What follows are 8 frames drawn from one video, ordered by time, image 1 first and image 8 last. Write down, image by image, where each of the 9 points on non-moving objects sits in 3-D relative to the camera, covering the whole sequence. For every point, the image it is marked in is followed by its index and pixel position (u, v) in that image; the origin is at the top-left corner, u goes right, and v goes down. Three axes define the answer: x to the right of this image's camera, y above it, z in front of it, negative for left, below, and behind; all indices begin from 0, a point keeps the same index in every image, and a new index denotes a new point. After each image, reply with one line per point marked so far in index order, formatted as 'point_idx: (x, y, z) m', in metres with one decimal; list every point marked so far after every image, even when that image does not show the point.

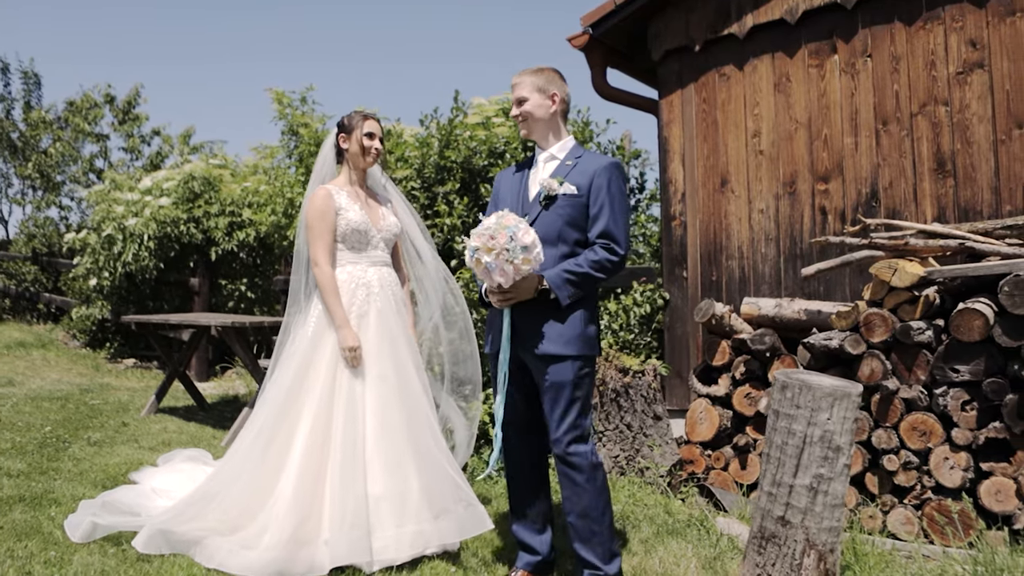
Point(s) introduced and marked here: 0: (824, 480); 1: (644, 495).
0: (+1.3, -0.8, +3.3) m
1: (+0.7, -1.1, +4.4) m
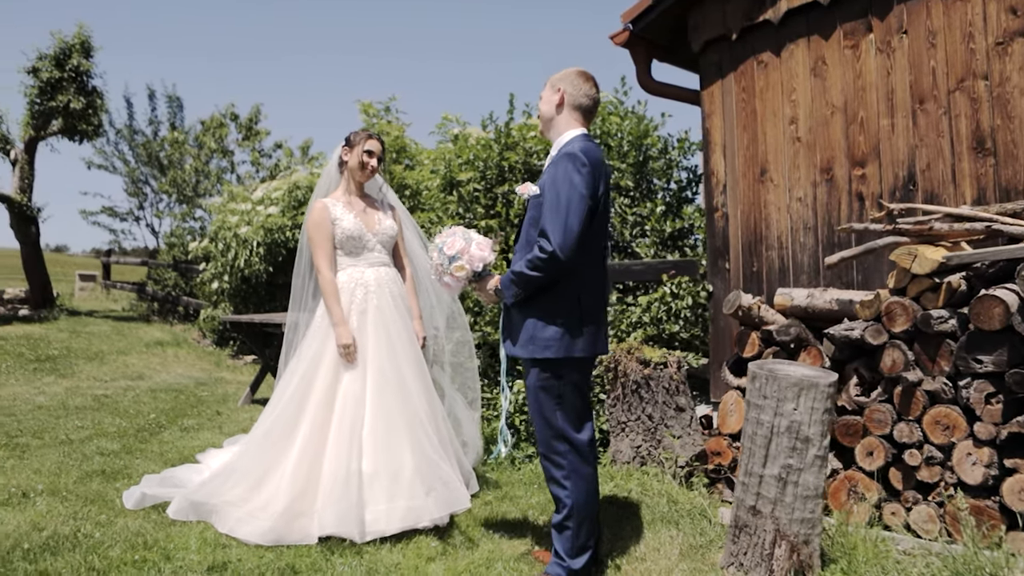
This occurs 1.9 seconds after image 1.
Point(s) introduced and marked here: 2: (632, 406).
0: (+1.1, -0.7, +3.2) m
1: (+0.8, -1.1, +4.4) m
2: (+0.8, -0.7, +4.9) m
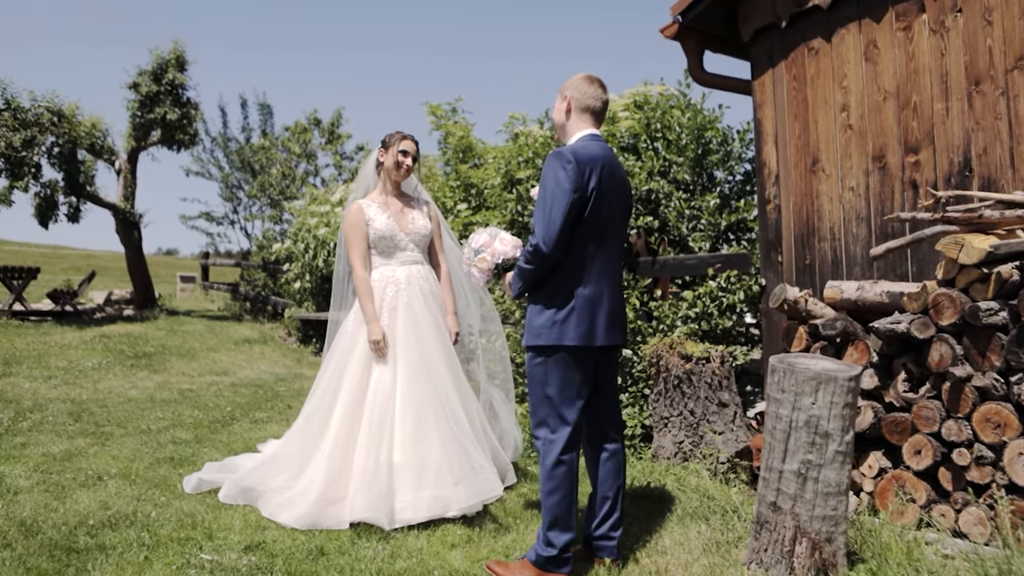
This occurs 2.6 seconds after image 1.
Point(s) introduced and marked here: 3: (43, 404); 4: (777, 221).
0: (+1.2, -0.7, +3.1) m
1: (+1.0, -1.1, +4.4) m
2: (+1.0, -0.7, +4.9) m
3: (-4.4, -1.1, +7.4) m
4: (+1.9, +0.5, +5.6) m
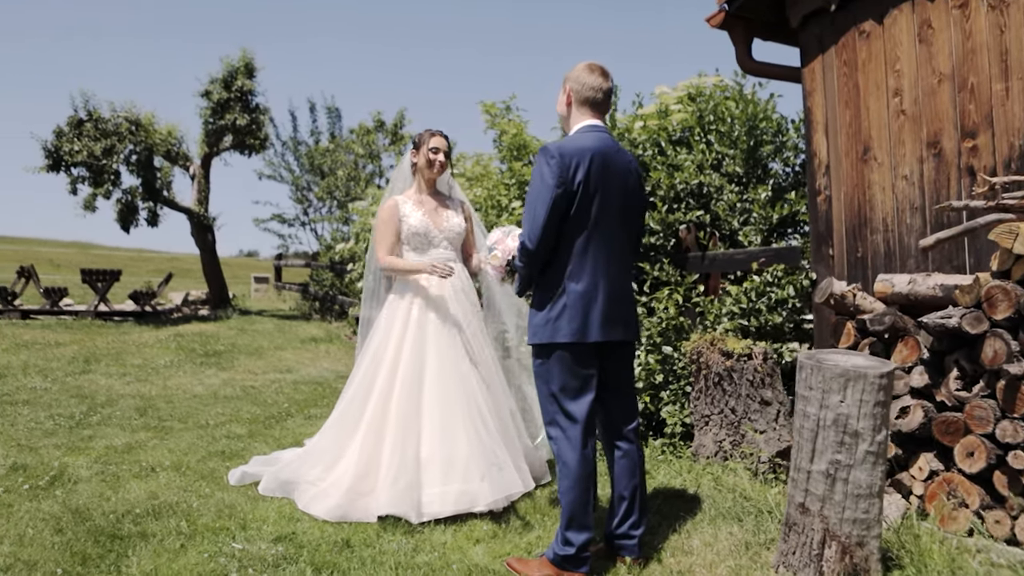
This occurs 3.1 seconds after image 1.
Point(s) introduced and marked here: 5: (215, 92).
0: (+1.3, -0.7, +3.0) m
1: (+1.2, -1.0, +4.3) m
2: (+1.2, -0.7, +4.8) m
3: (-3.9, -1.1, +7.8) m
4: (+2.2, +0.5, +5.4) m
5: (-6.2, +4.1, +16.5) m
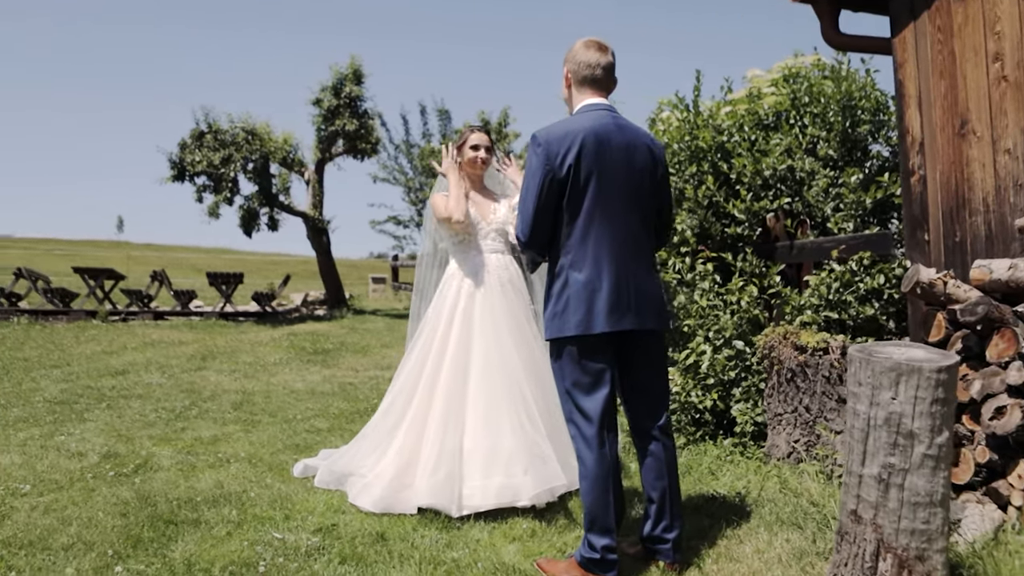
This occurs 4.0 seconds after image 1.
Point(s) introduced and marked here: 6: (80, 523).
0: (+1.3, -0.6, +2.7) m
1: (+1.4, -1.0, +4.0) m
2: (+1.6, -0.6, +4.5) m
3: (-3.1, -1.1, +8.2) m
4: (+2.6, +0.6, +5.0) m
5: (-4.1, +4.1, +17.2) m
6: (-2.1, -1.1, +3.8) m
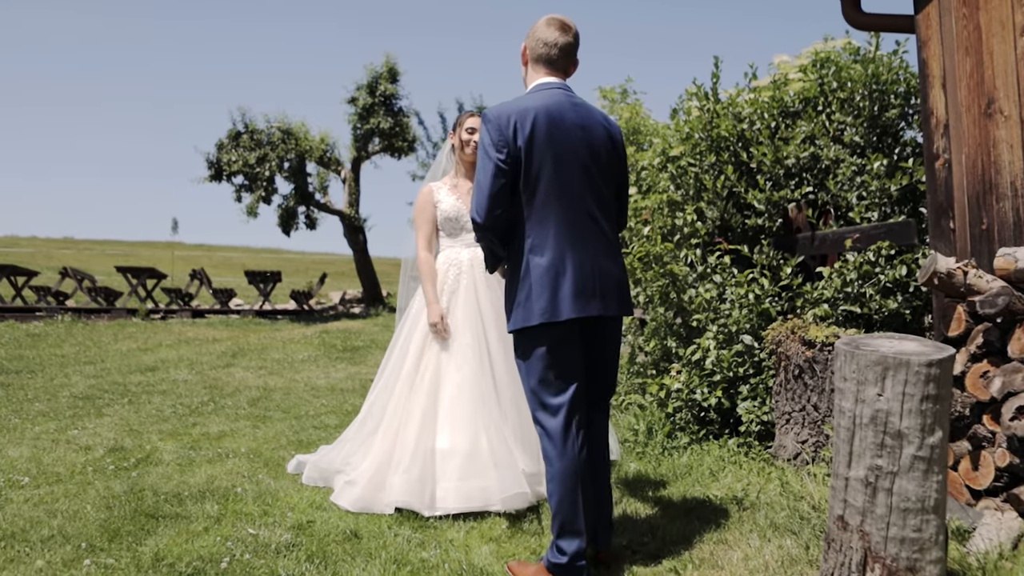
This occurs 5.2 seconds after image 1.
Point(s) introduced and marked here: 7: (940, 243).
0: (+1.2, -0.6, +2.5) m
1: (+1.4, -0.9, +3.7) m
2: (+1.5, -0.6, +4.2) m
3: (-2.9, -1.1, +8.3) m
4: (+2.6, +0.6, +4.7) m
5: (-3.3, +4.1, +17.3) m
6: (-2.1, -1.1, +3.8) m
7: (+2.6, +0.3, +4.7) m
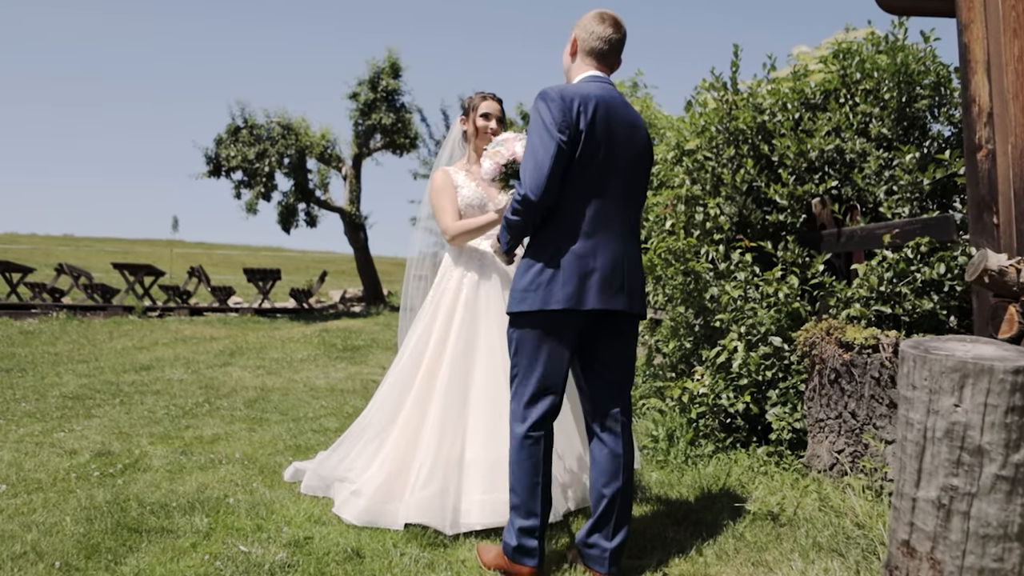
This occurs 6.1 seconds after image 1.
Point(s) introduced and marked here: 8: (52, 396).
0: (+1.2, -0.6, +2.2) m
1: (+1.4, -0.9, +3.4) m
2: (+1.6, -0.6, +3.9) m
3: (-2.8, -1.0, +8.0) m
4: (+2.7, +0.6, +4.4) m
5: (-3.2, +4.2, +17.0) m
6: (-2.1, -1.1, +3.5) m
7: (+2.6, +0.3, +4.4) m
8: (-4.4, -1.0, +7.5) m
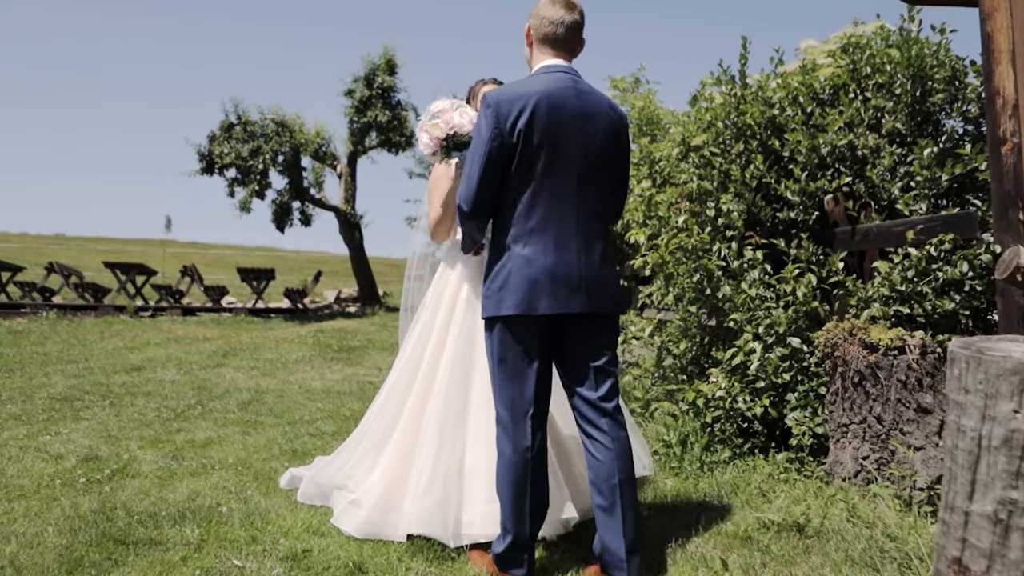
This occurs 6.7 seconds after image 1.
0: (+1.3, -0.6, +2.0) m
1: (+1.5, -0.9, +3.3) m
2: (+1.6, -0.6, +3.7) m
3: (-2.8, -1.0, +7.8) m
4: (+2.7, +0.7, +4.2) m
5: (-3.3, +4.2, +16.7) m
6: (-2.0, -1.1, +3.3) m
7: (+2.7, +0.3, +4.2) m
8: (-4.4, -1.0, +7.2) m
